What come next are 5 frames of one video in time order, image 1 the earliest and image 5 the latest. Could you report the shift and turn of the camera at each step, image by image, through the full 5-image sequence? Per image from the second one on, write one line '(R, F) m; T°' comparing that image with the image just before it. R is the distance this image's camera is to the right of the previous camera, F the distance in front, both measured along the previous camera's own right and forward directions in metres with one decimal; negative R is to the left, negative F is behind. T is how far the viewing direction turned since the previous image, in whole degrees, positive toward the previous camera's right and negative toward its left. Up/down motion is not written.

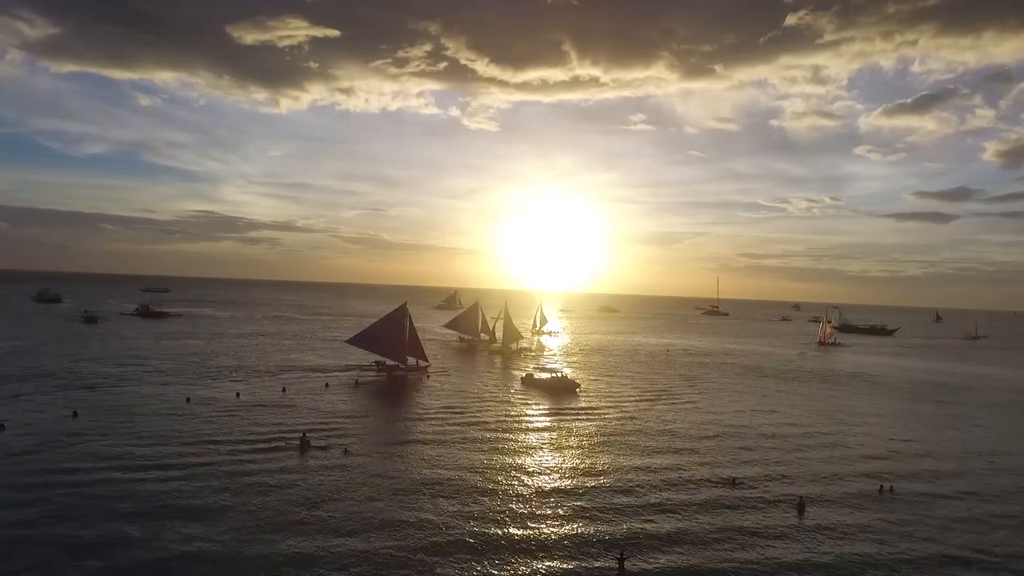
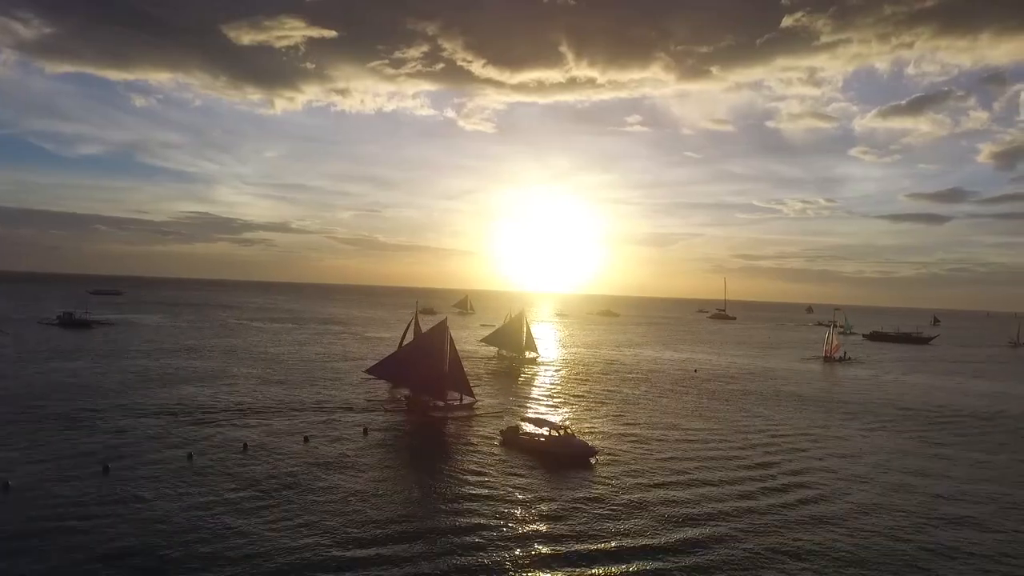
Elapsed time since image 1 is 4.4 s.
(-1.1, +5.4) m; 0°
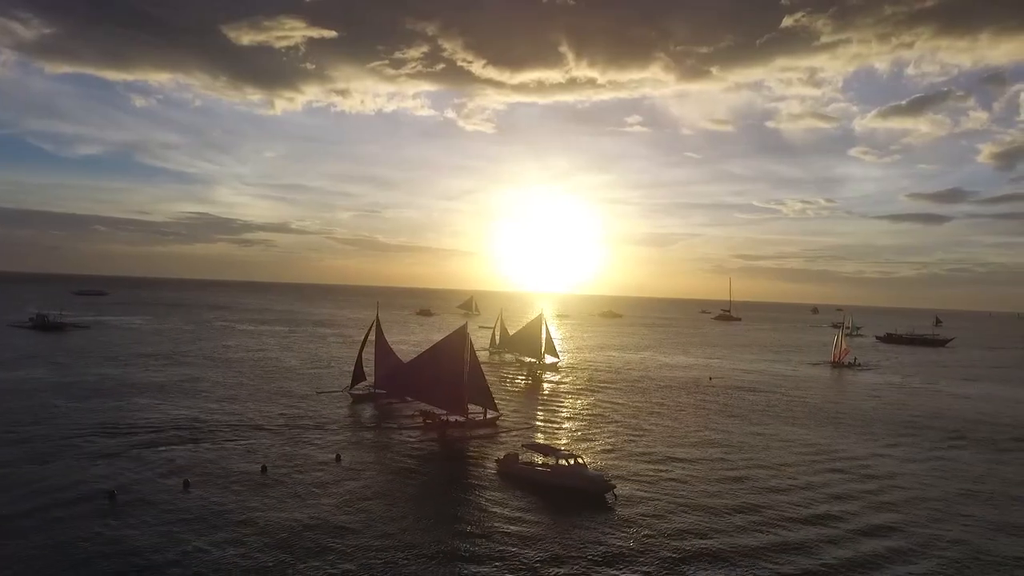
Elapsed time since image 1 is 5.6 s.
(-0.8, +1.6) m; 0°
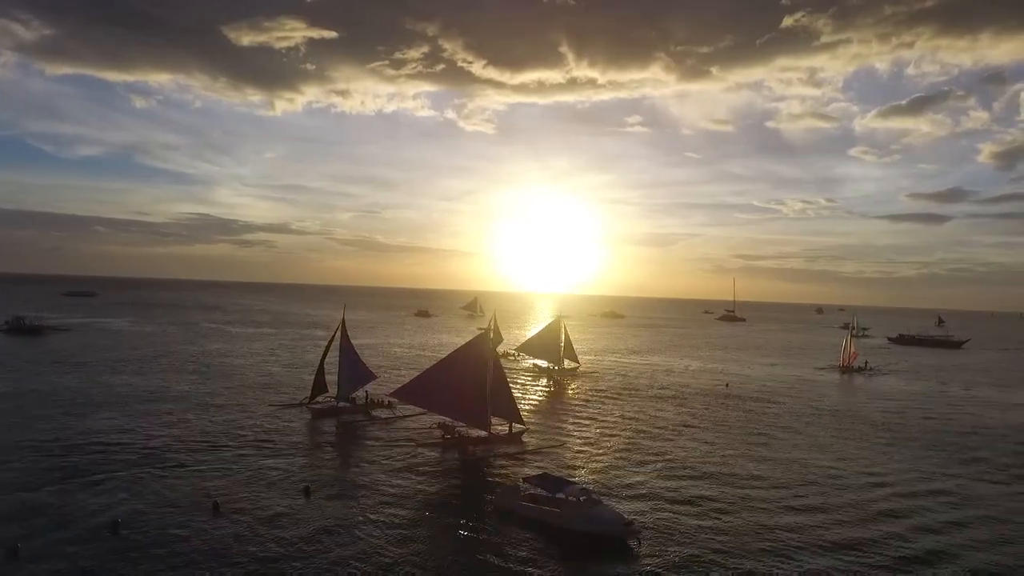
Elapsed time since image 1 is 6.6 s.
(-0.3, +1.2) m; 0°
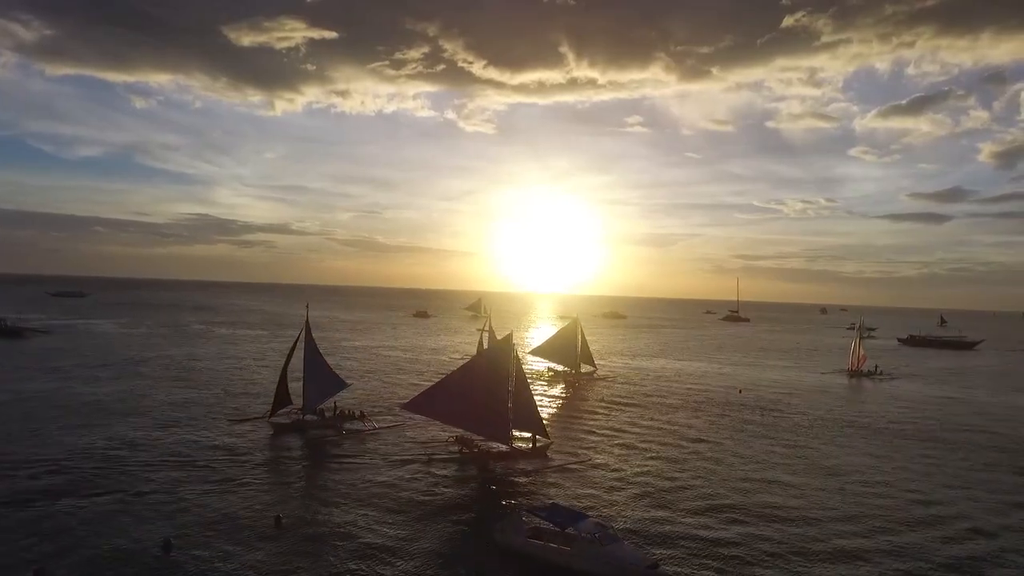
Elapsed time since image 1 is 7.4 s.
(-0.4, +1.1) m; 0°
